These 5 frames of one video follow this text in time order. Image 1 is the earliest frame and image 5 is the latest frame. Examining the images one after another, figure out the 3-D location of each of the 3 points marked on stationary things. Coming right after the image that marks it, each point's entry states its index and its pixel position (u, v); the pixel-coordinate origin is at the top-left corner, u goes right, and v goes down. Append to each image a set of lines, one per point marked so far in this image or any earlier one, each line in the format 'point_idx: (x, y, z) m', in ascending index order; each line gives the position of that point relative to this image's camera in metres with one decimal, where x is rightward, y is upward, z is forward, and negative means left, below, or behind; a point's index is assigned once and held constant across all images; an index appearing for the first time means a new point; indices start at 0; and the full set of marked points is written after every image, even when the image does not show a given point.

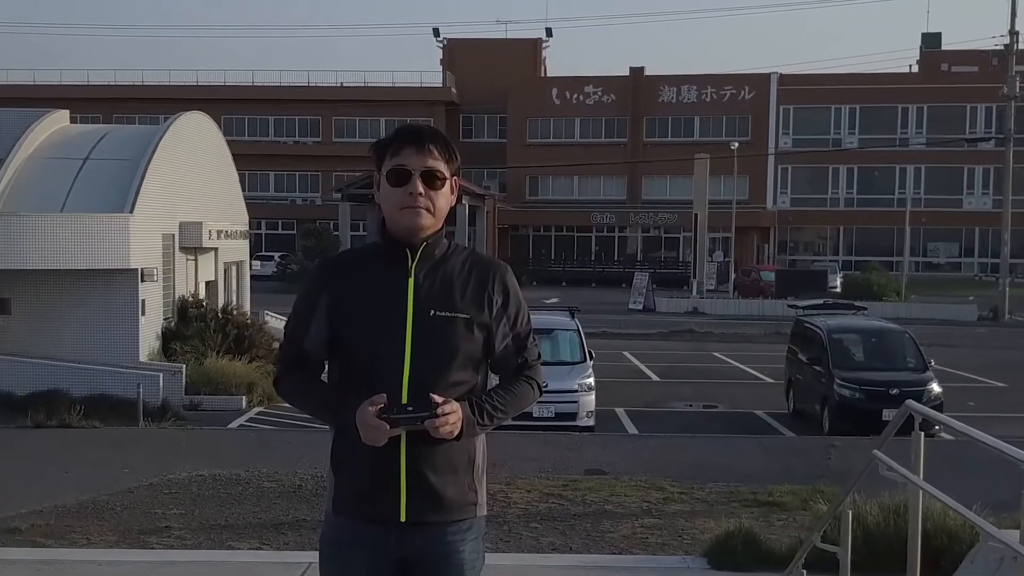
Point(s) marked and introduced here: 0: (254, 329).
0: (-4.4, -0.7, +18.5) m
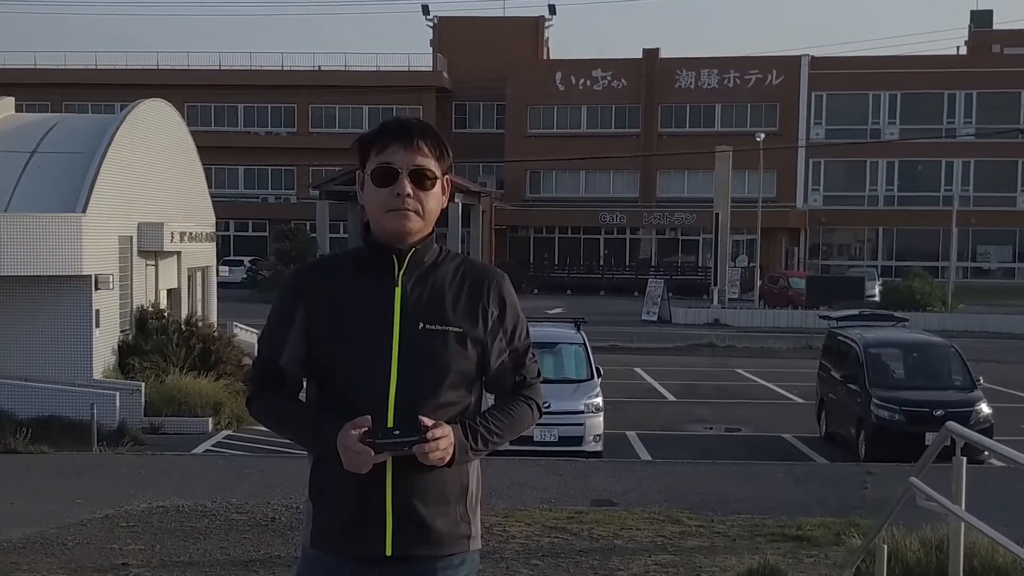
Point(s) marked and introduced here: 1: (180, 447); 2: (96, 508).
0: (-4.7, -0.9, +17.7) m
1: (-4.1, -2.0, +13.9) m
2: (-3.8, -2.0, +10.2) m
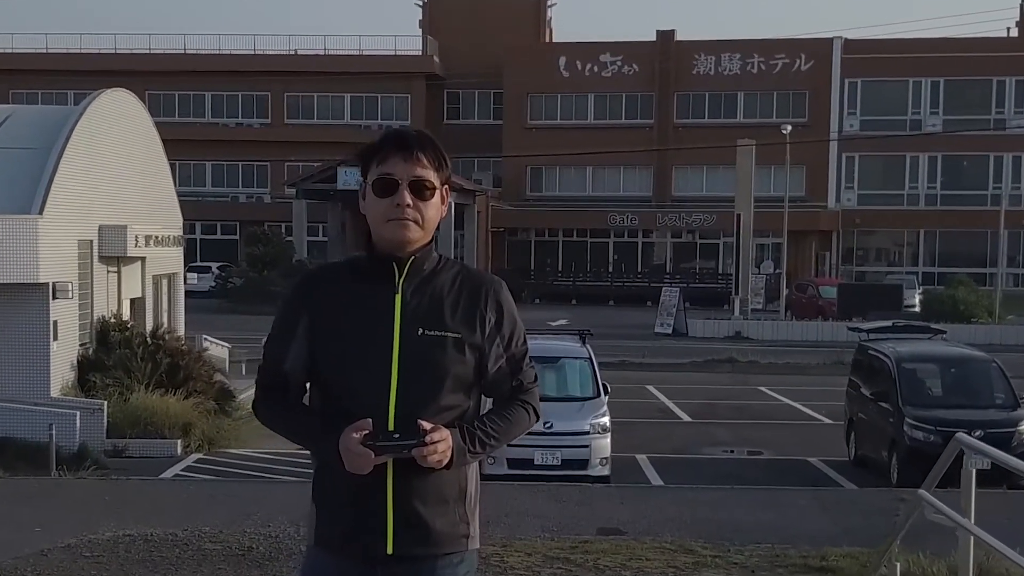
0: (-4.8, -1.1, +17.0) m
1: (-4.3, -2.1, +13.2) m
2: (-3.9, -2.1, +9.5) m
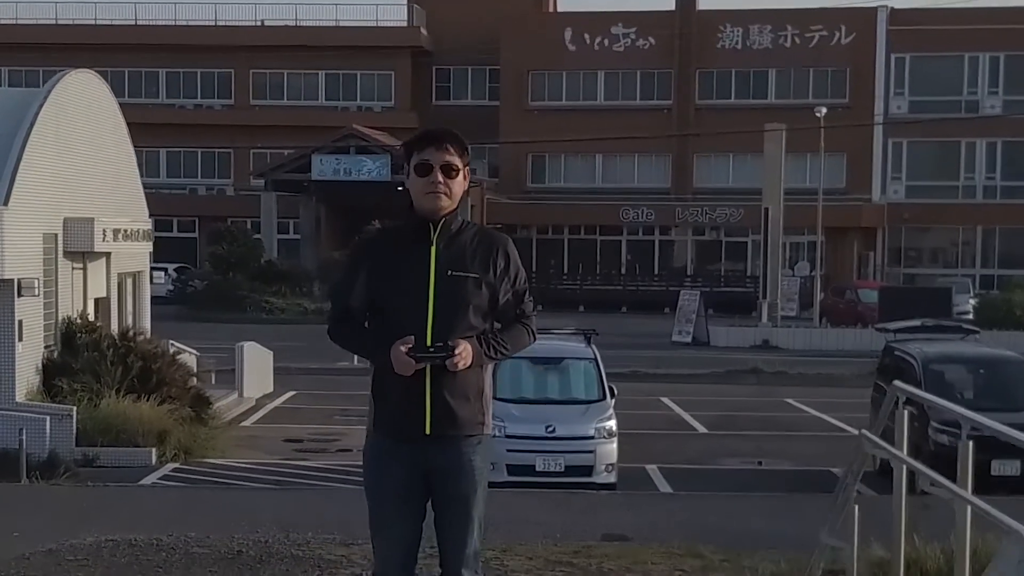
0: (-4.8, -0.9, +16.4) m
1: (-4.3, -2.1, +12.6) m
2: (-3.9, -2.1, +8.9) m
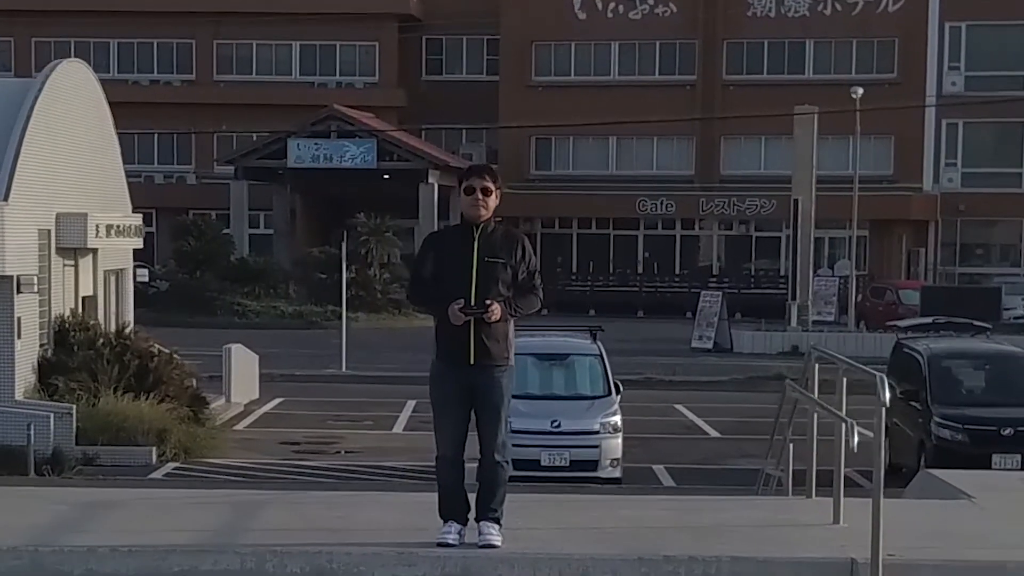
0: (-4.4, -0.7, +16.0) m
1: (-4.0, -1.9, +12.2) m
2: (-3.7, -2.0, +8.5) m
